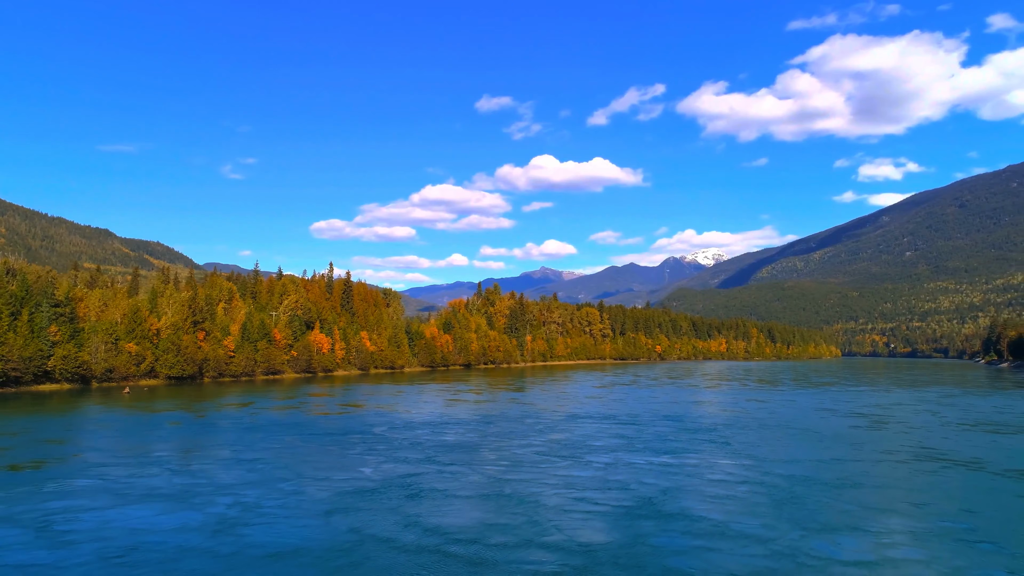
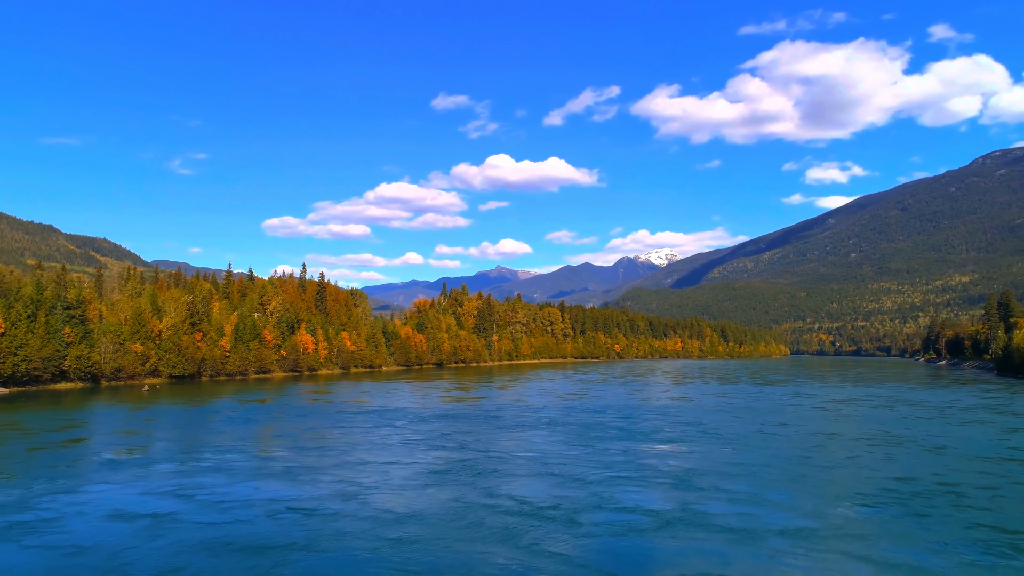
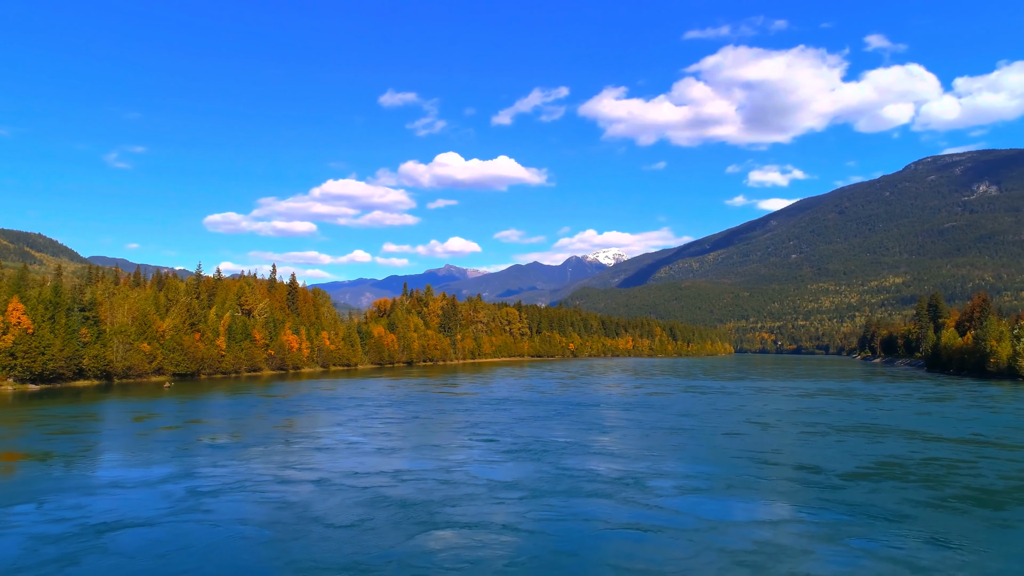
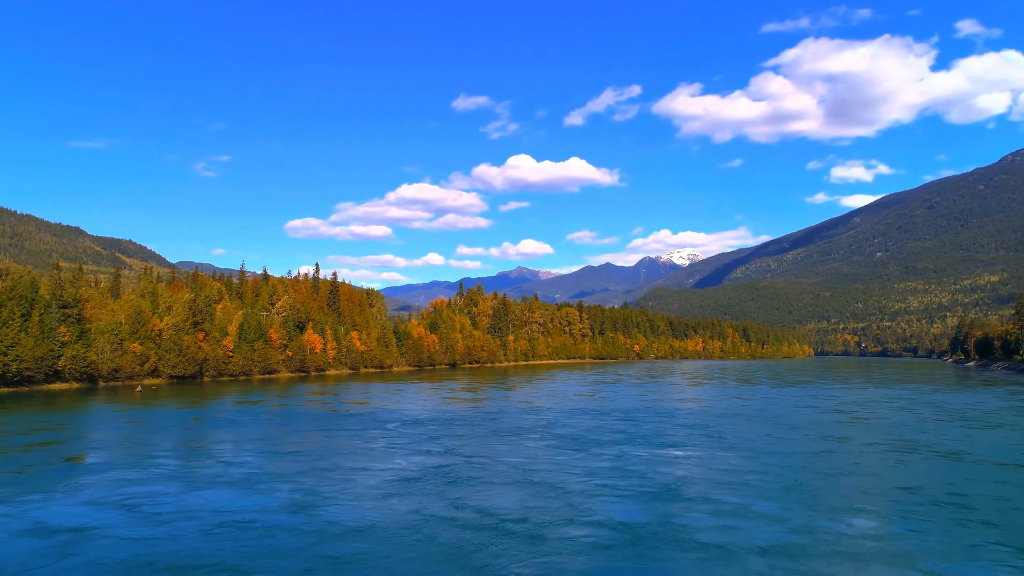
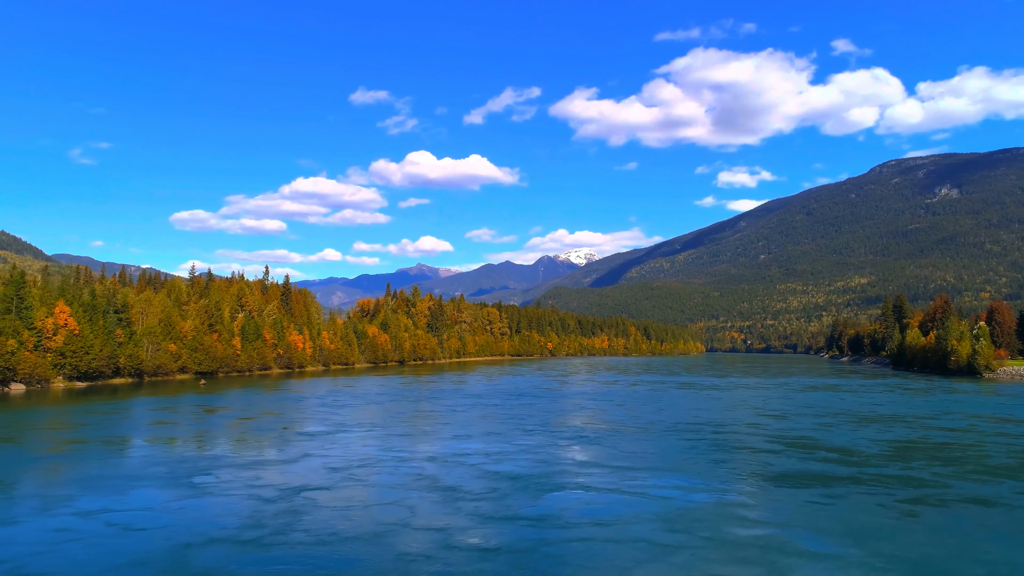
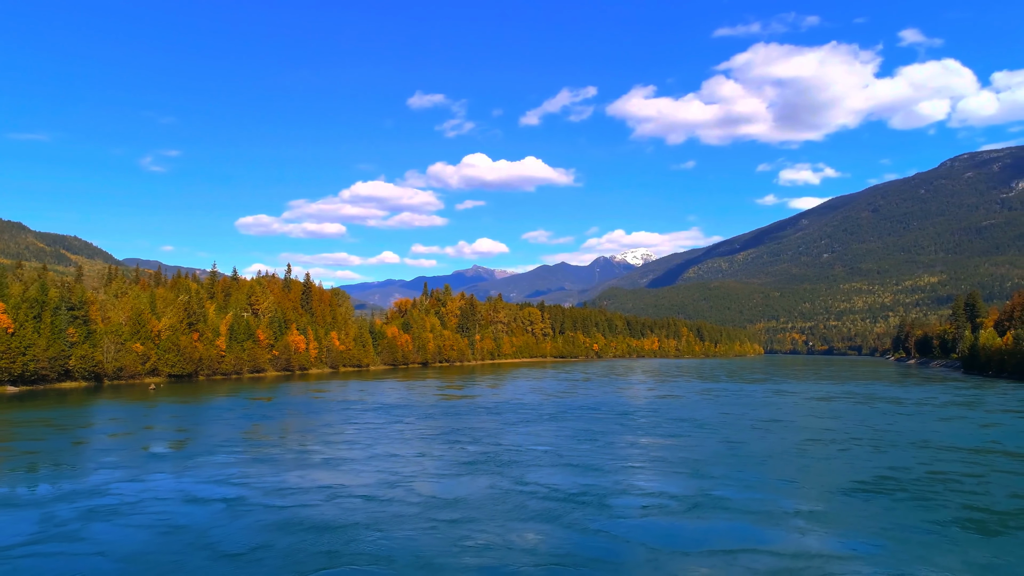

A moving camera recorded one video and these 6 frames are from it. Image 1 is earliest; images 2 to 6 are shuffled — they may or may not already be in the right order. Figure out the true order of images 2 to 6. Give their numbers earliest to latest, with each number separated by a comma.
4, 2, 6, 3, 5
